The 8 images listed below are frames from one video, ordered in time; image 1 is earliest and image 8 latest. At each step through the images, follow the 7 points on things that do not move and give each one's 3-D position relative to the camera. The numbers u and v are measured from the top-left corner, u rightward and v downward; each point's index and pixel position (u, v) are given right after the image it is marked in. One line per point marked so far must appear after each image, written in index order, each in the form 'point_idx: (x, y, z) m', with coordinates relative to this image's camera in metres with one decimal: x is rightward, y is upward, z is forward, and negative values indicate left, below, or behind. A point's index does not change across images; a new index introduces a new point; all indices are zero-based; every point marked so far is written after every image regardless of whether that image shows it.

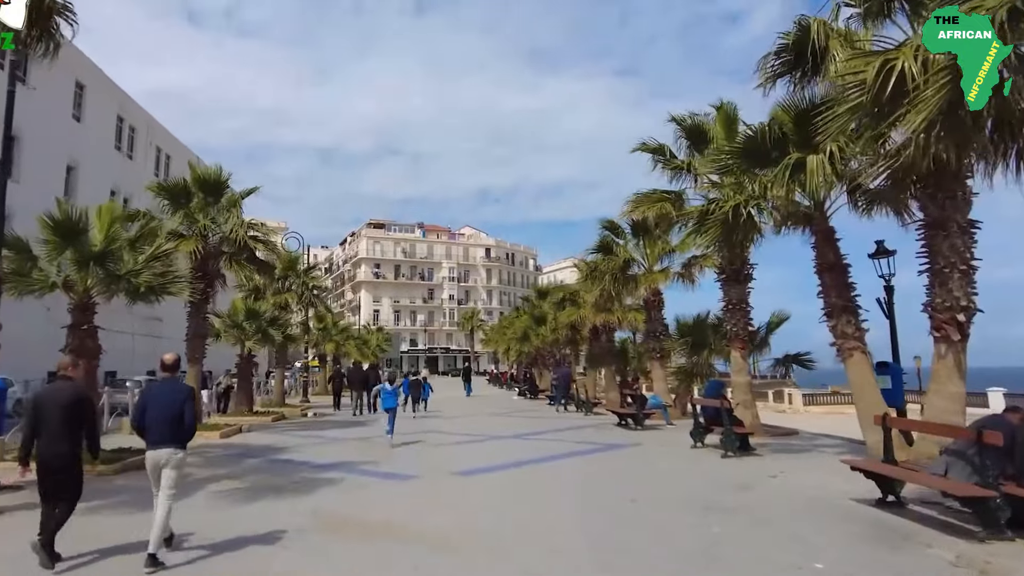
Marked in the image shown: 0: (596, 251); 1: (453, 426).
0: (+2.3, +1.1, +18.7) m
1: (-1.5, -3.5, +17.9) m
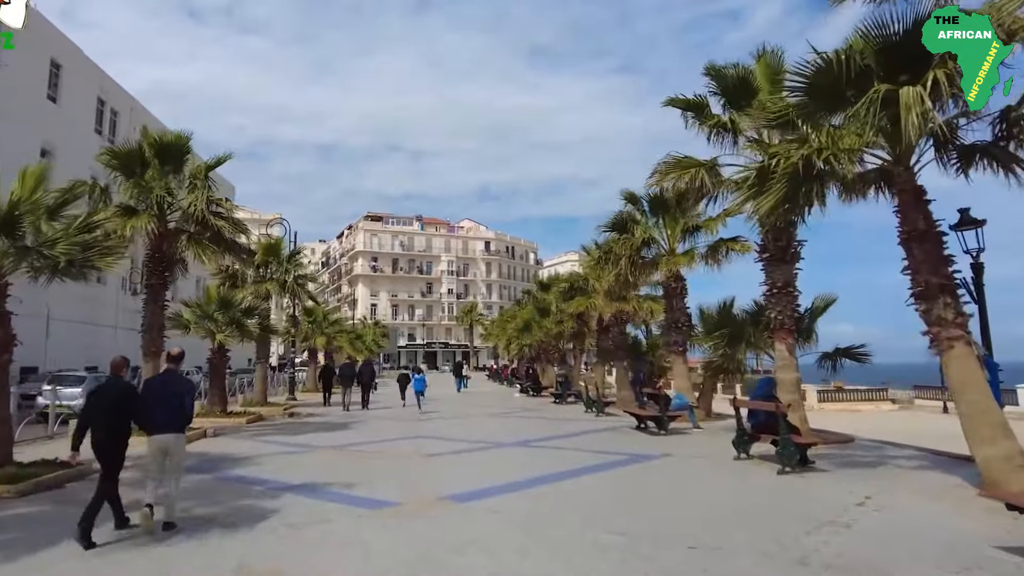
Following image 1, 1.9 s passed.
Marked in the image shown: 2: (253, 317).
0: (+2.3, +1.4, +16.6) m
1: (-1.4, -3.2, +15.9) m
2: (-7.1, -0.8, +19.8) m
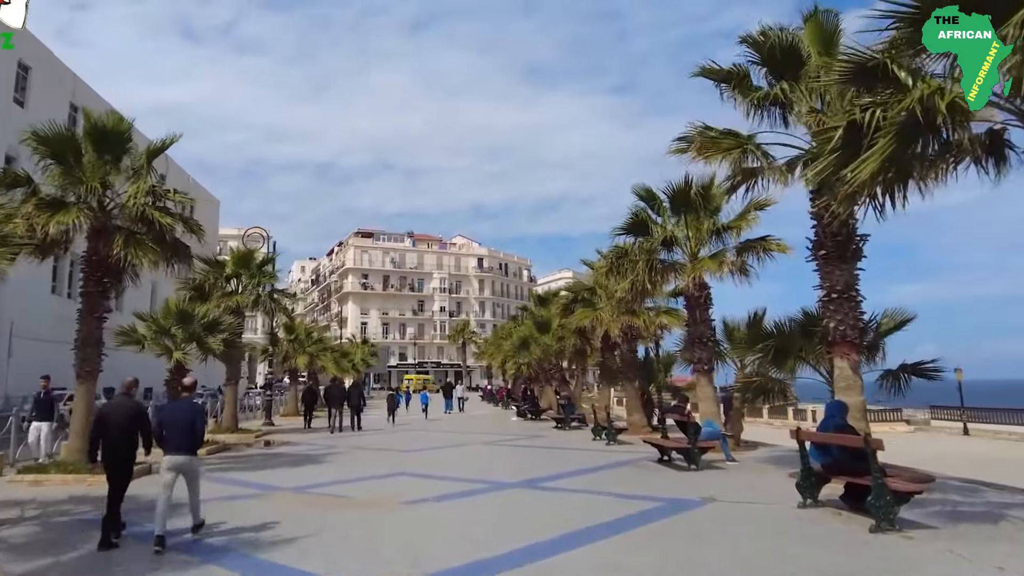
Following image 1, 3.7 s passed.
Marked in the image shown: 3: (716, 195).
0: (+2.3, +1.2, +14.7) m
1: (-1.4, -3.3, +13.8) m
2: (-7.2, -1.1, +17.7) m
3: (+3.9, +1.8, +13.9) m
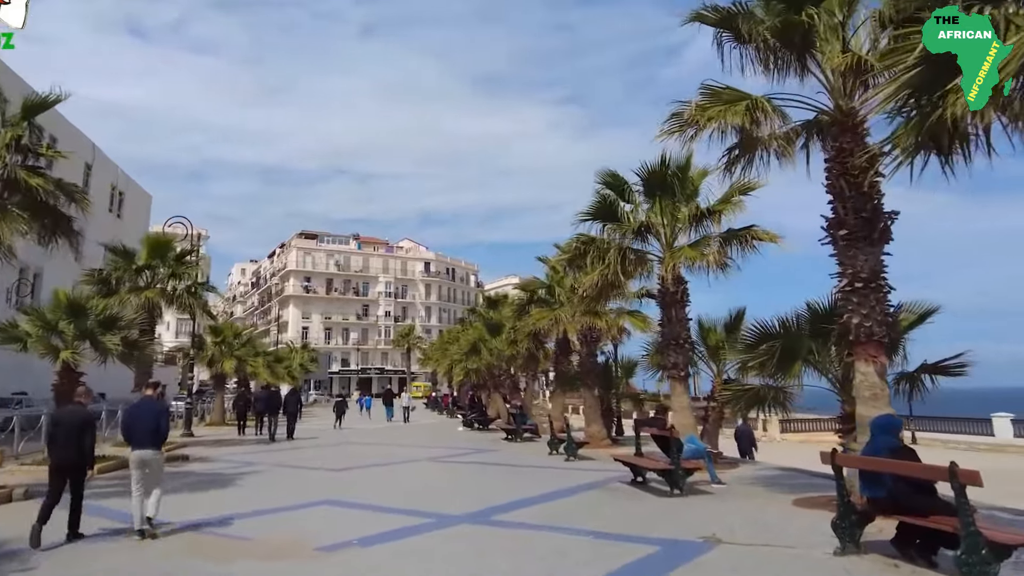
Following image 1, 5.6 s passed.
0: (+1.4, +1.3, +12.9) m
1: (-2.3, -3.2, +11.7) m
2: (-8.3, -0.9, +15.2) m
3: (+3.1, +1.9, +12.3) m
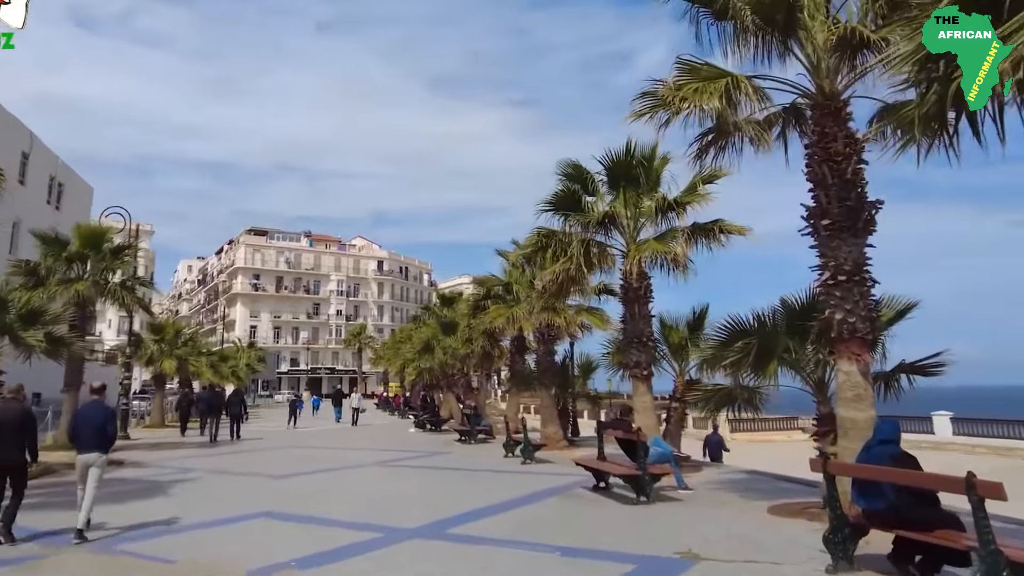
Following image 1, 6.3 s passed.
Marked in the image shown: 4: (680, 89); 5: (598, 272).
0: (+0.7, +1.4, +12.3) m
1: (-3.0, -3.1, +10.8) m
2: (-9.1, -0.7, +14.0) m
3: (+2.4, +2.0, +11.8) m
4: (+1.7, +2.1, +7.4) m
5: (+1.4, +0.3, +12.2) m
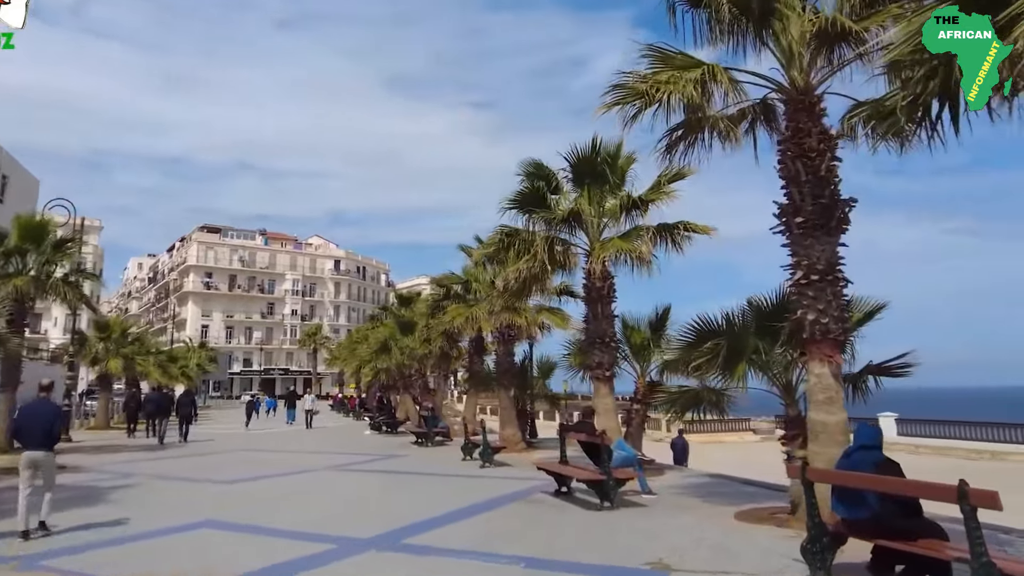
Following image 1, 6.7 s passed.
0: (+0.1, +1.4, +12.0) m
1: (-3.6, -3.0, +10.3) m
2: (-9.9, -0.6, +13.0) m
3: (+1.8, +2.0, +11.5) m
4: (+1.4, +2.1, +7.2) m
5: (+0.8, +0.3, +11.9) m
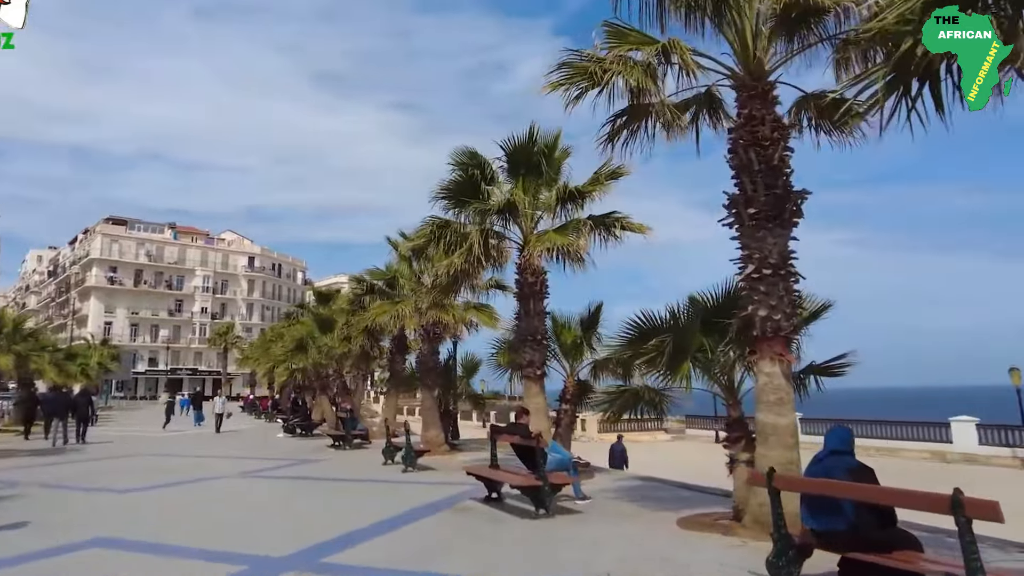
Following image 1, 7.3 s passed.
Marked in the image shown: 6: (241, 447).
0: (-1.0, +1.5, +11.3) m
1: (-4.5, -2.9, +9.2) m
2: (-11.1, -0.4, +11.3) m
3: (+0.8, +2.0, +11.1) m
4: (+0.8, +2.1, +6.7) m
5: (-0.3, +0.4, +11.3) m
6: (-7.5, -4.3, +19.6) m
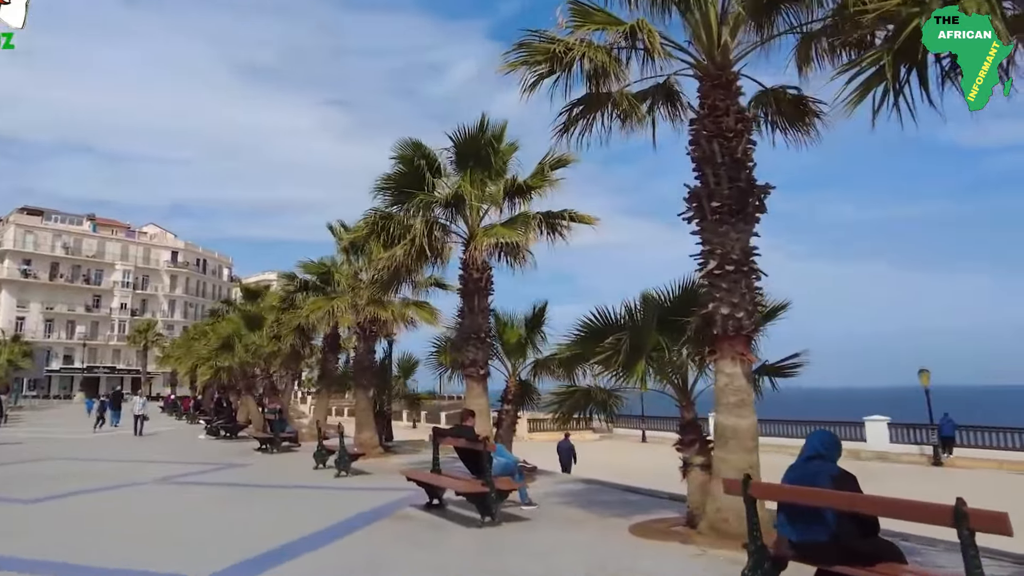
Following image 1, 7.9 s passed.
0: (-1.9, +1.6, +10.8) m
1: (-5.2, -2.7, +8.3) m
2: (-11.9, -0.1, +9.8) m
3: (0.0, +2.1, +10.7) m
4: (+0.4, +2.2, +6.3) m
5: (-1.1, +0.4, +10.8) m
6: (-9.1, -4.2, +18.4) m
